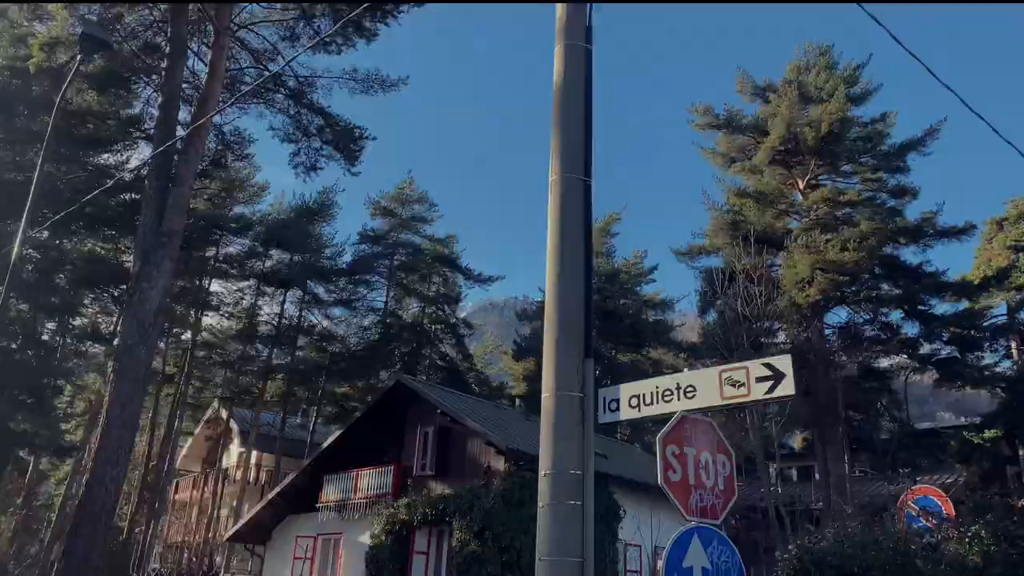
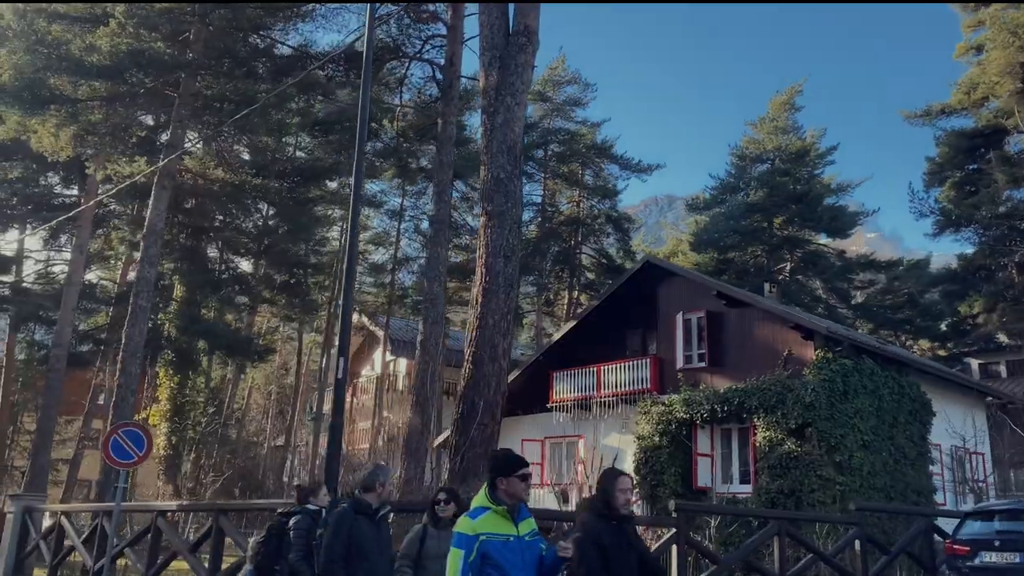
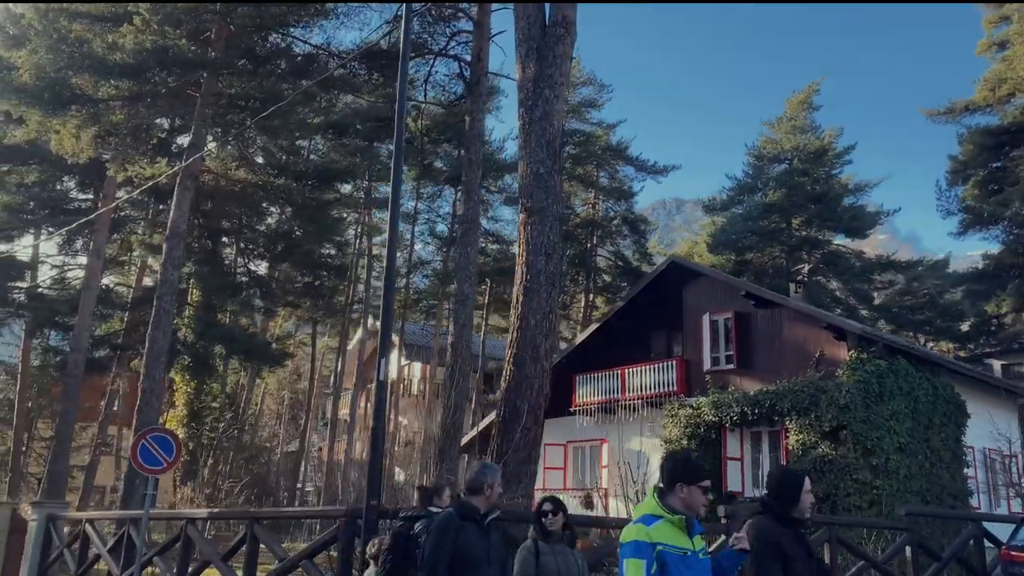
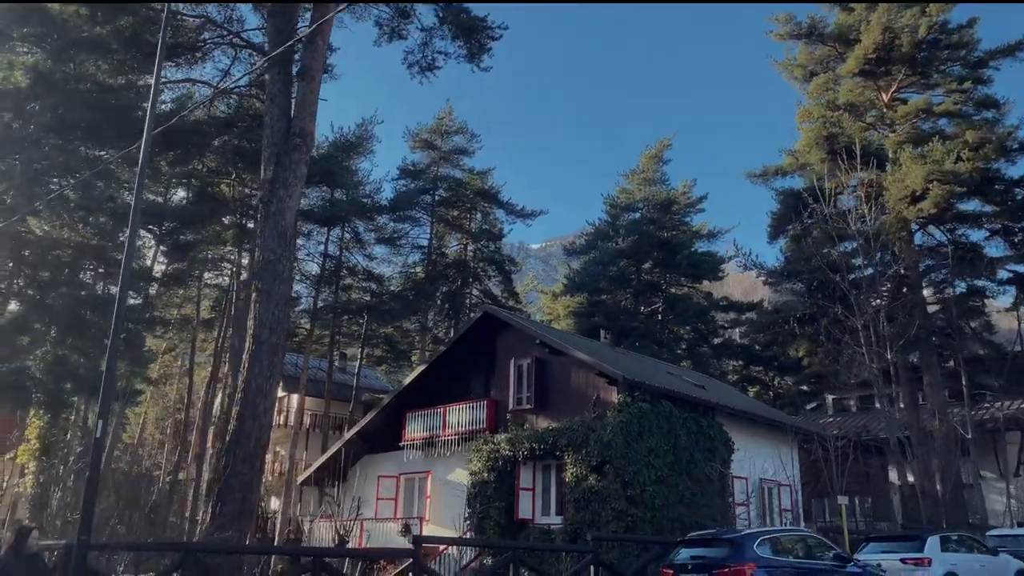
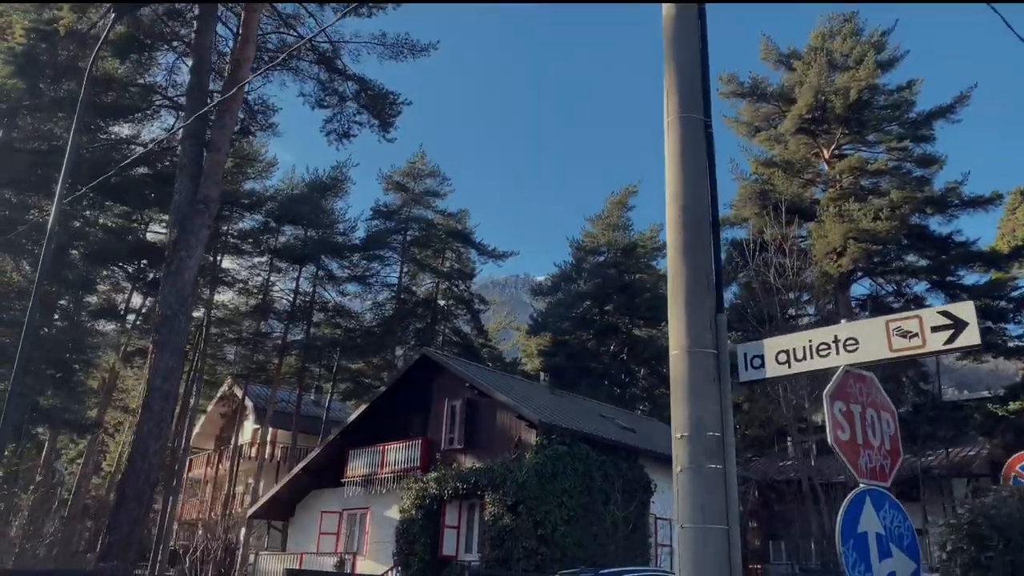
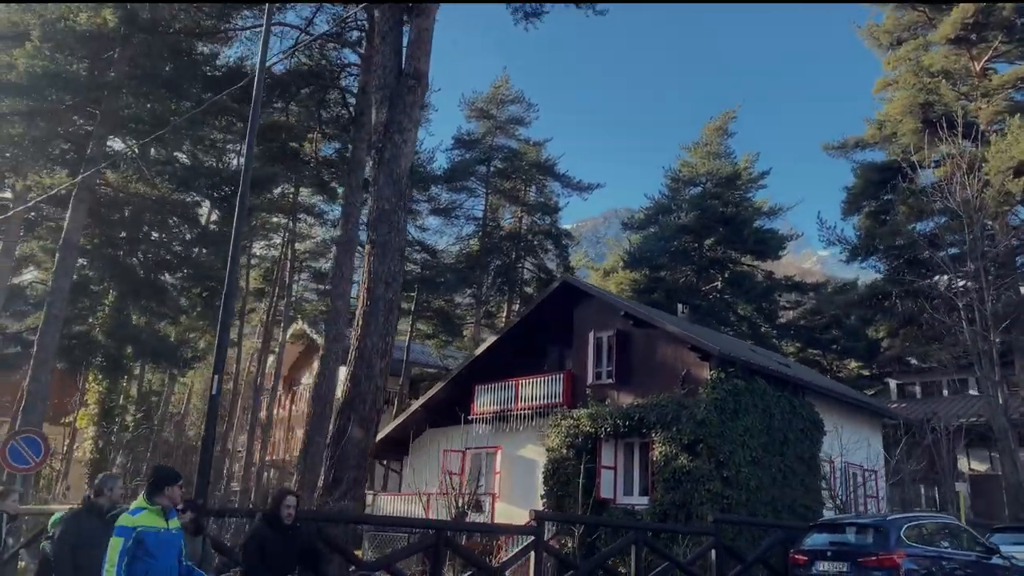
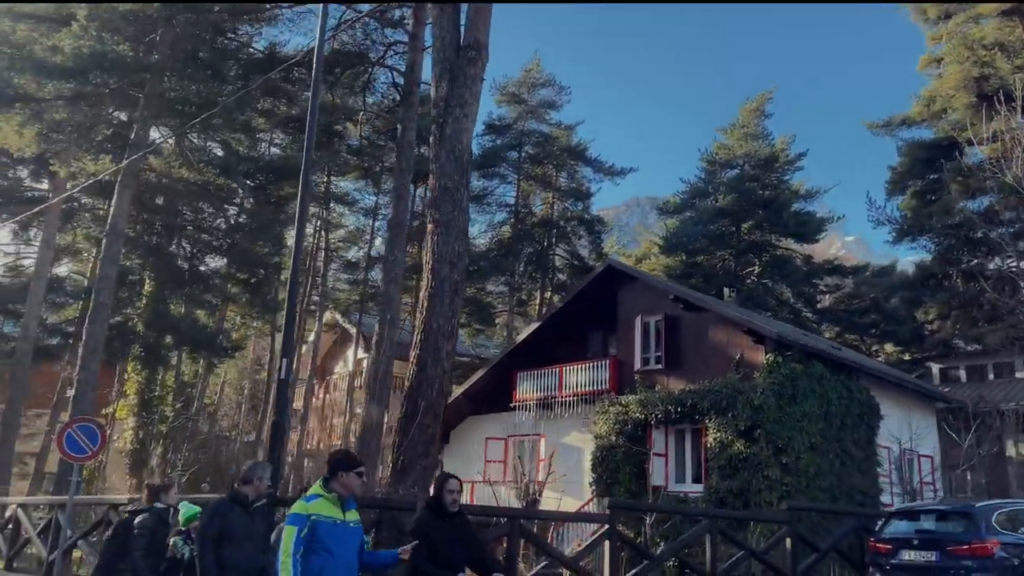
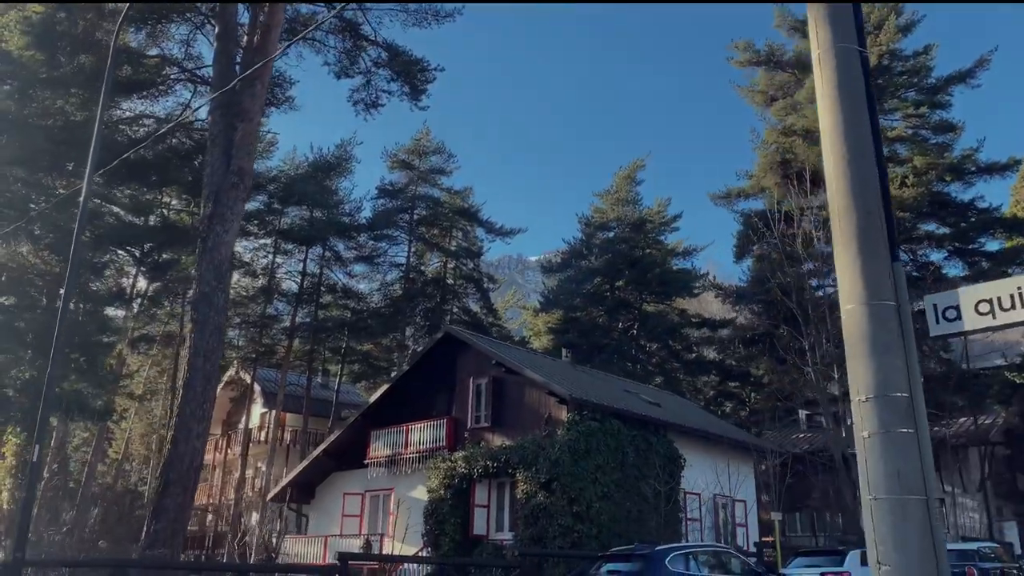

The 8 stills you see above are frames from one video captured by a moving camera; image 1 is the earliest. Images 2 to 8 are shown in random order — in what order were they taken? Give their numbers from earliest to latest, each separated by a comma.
5, 8, 4, 6, 7, 2, 3
